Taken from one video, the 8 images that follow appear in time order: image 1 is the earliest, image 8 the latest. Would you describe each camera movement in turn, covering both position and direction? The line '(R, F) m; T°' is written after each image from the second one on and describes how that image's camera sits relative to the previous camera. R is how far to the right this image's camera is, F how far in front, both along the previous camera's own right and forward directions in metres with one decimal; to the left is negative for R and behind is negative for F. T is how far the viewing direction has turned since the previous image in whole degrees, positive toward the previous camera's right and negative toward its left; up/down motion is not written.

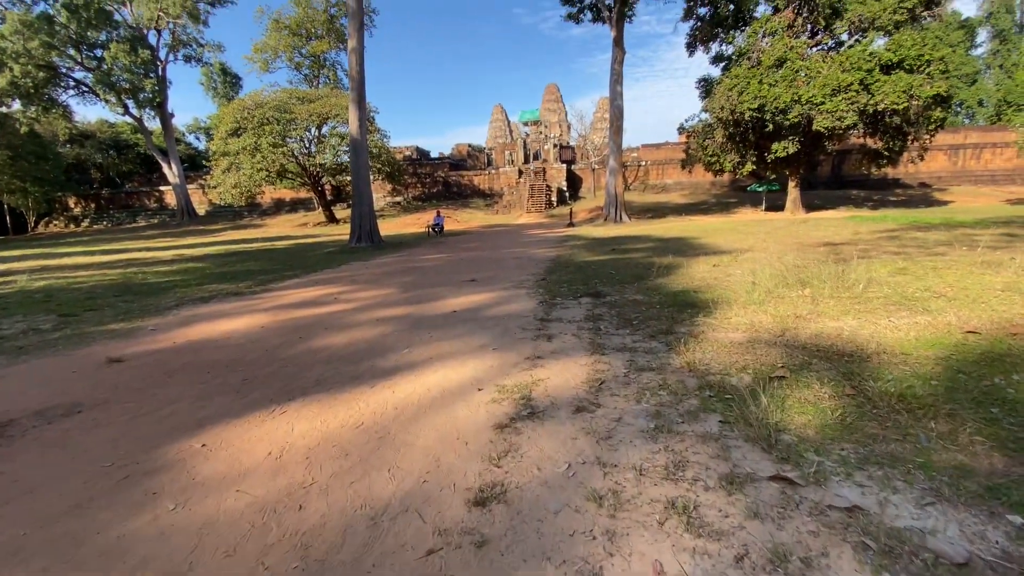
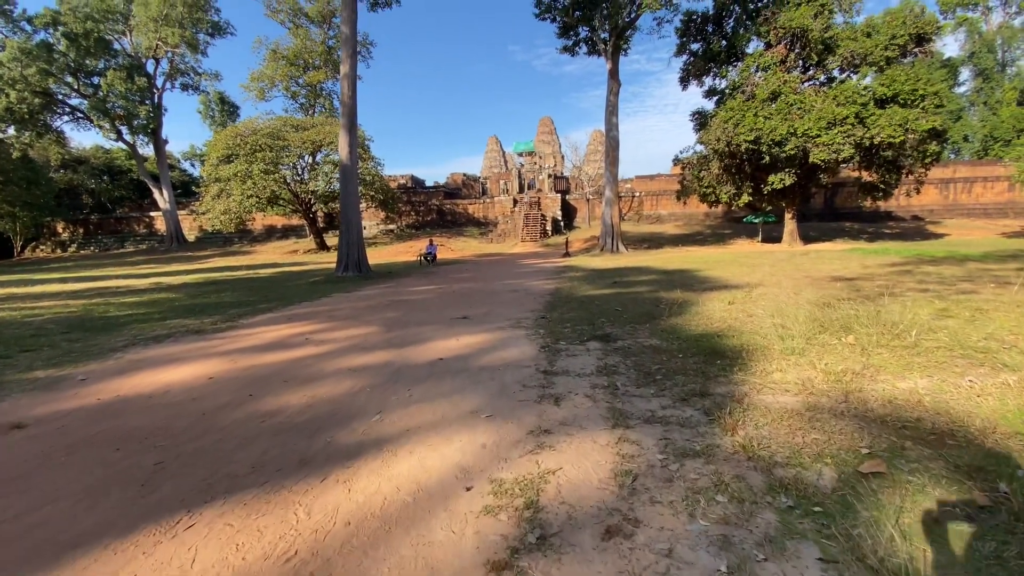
(0.0, +0.7) m; +1°
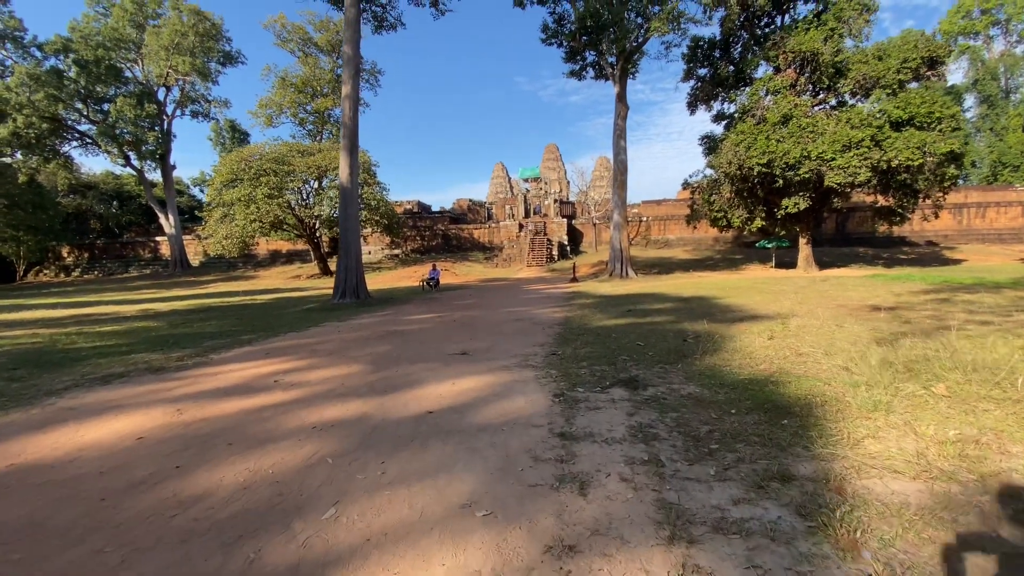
(0.0, +0.8) m; -1°
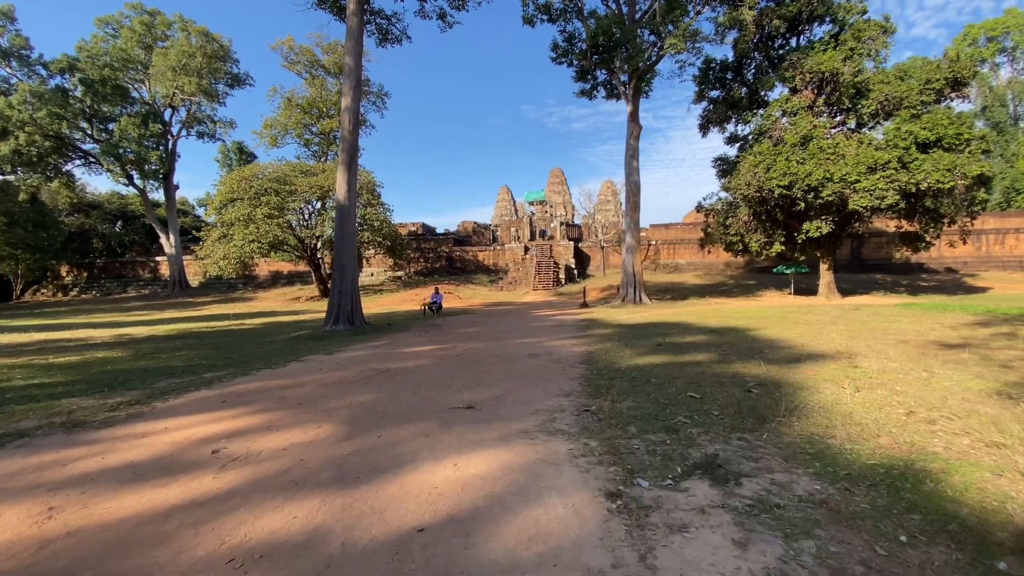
(-0.2, +1.2) m; 0°
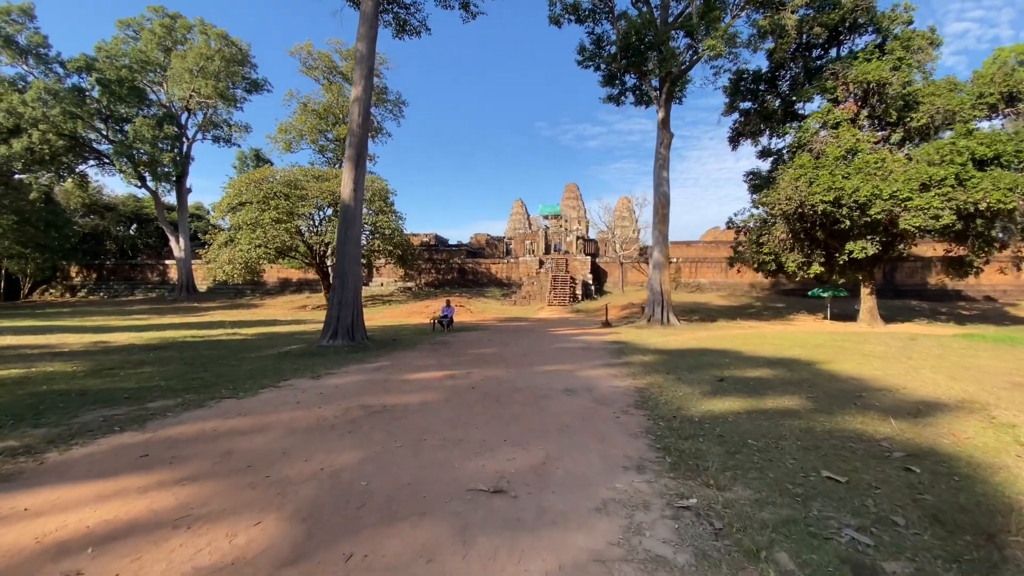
(-0.3, +1.5) m; -1°
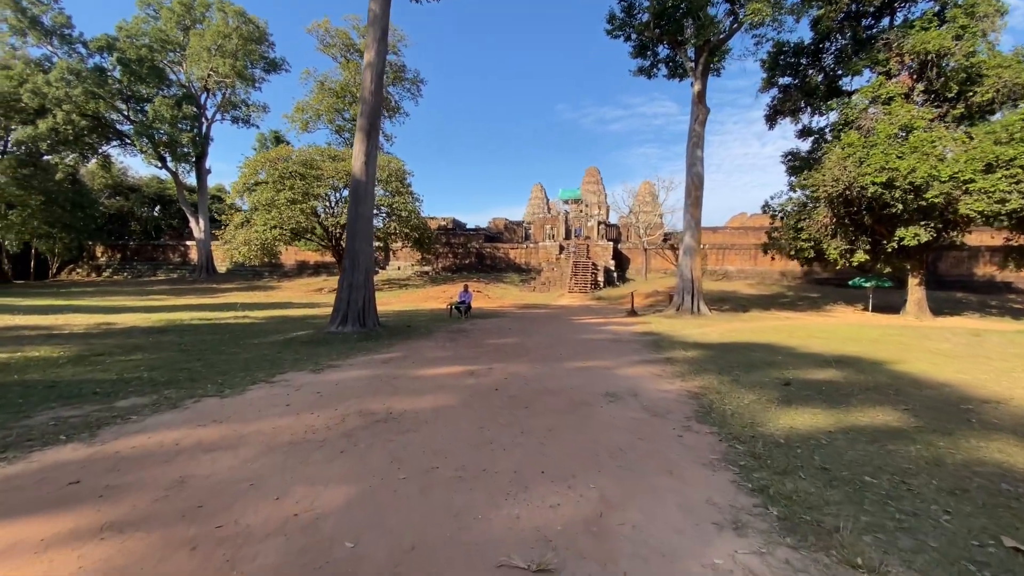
(-0.2, +0.9) m; -2°
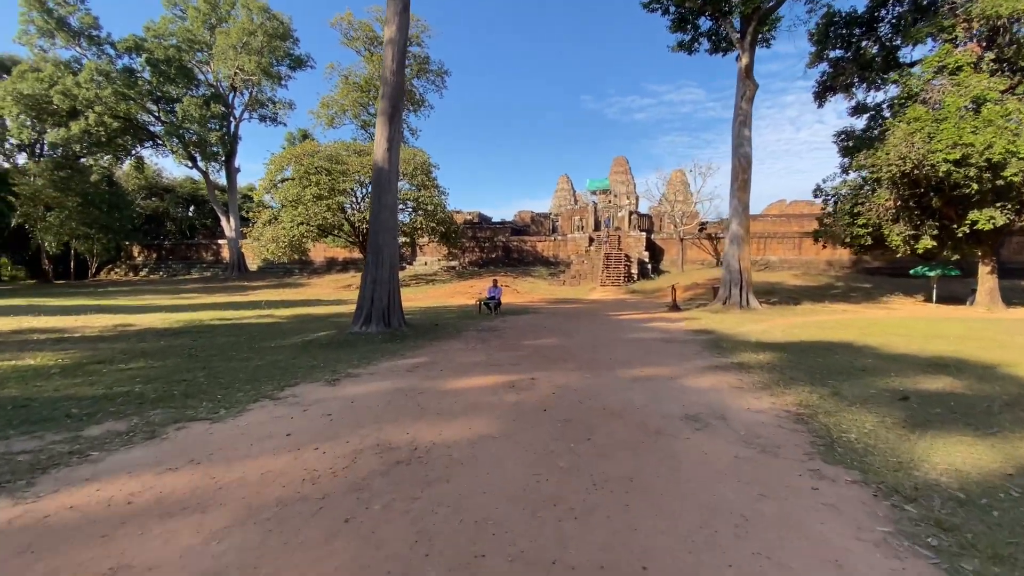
(-0.2, +1.0) m; -3°
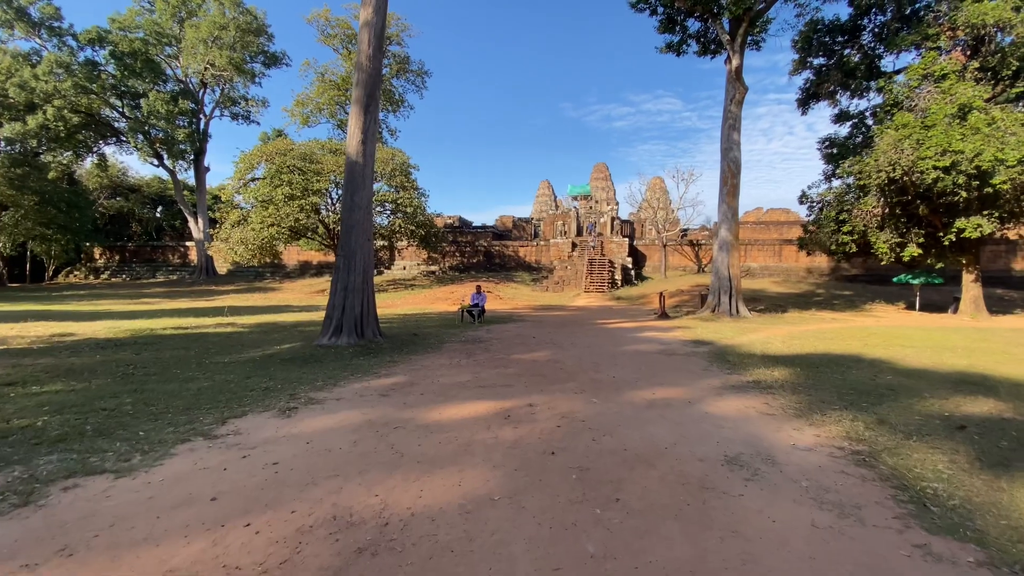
(-0.1, +0.8) m; +2°
